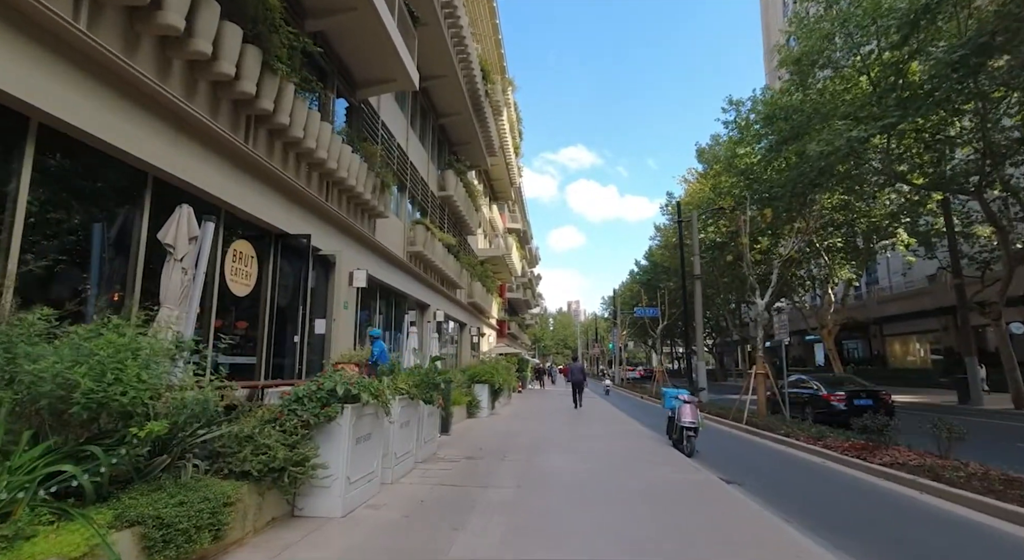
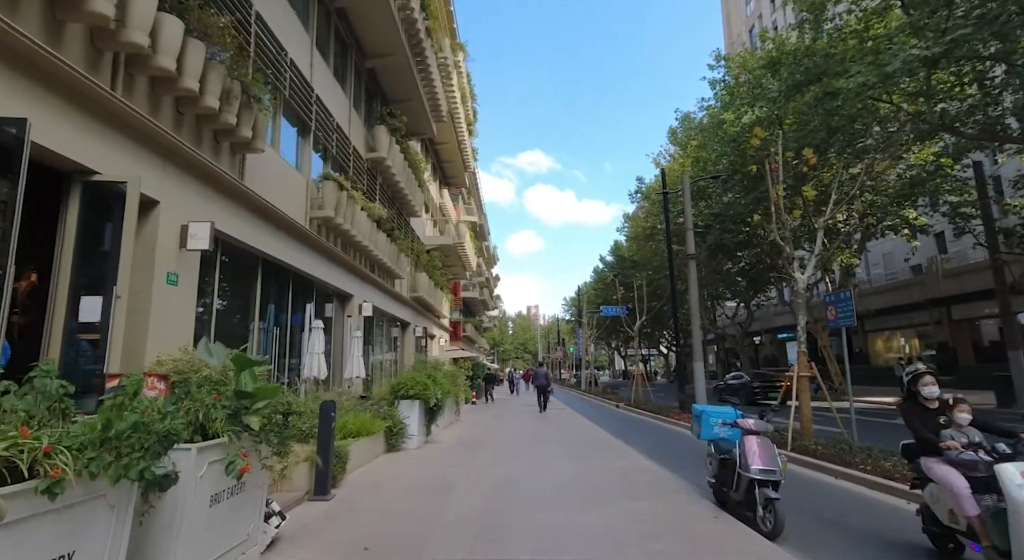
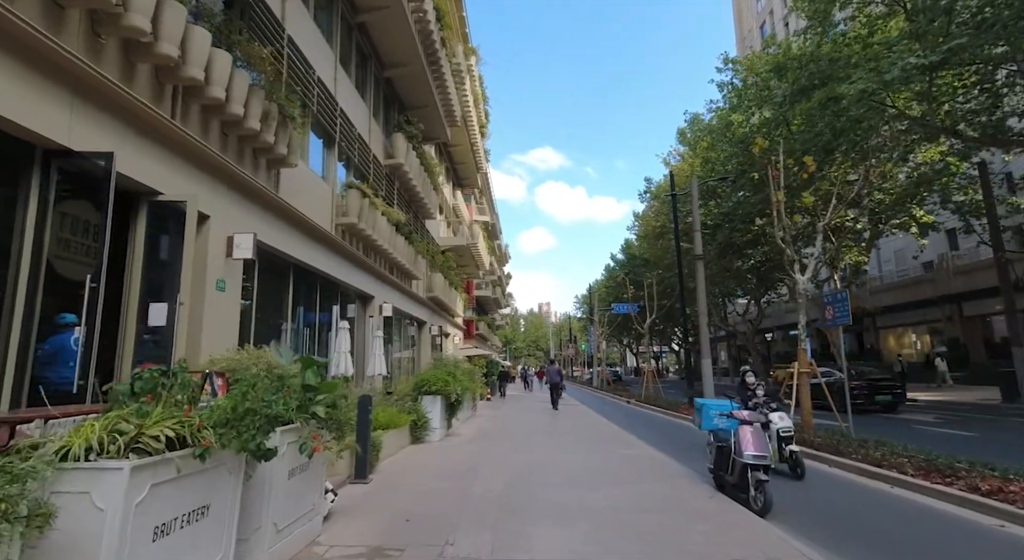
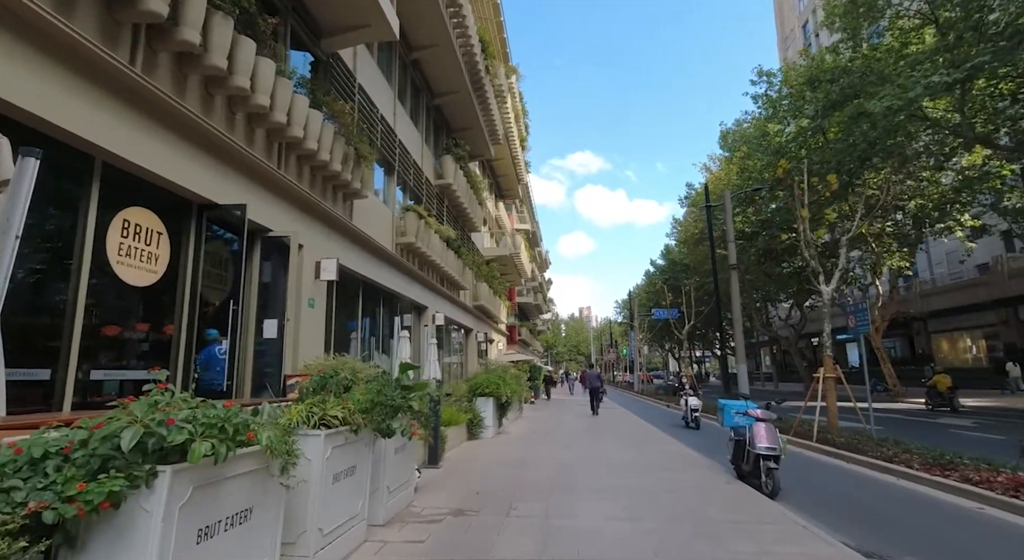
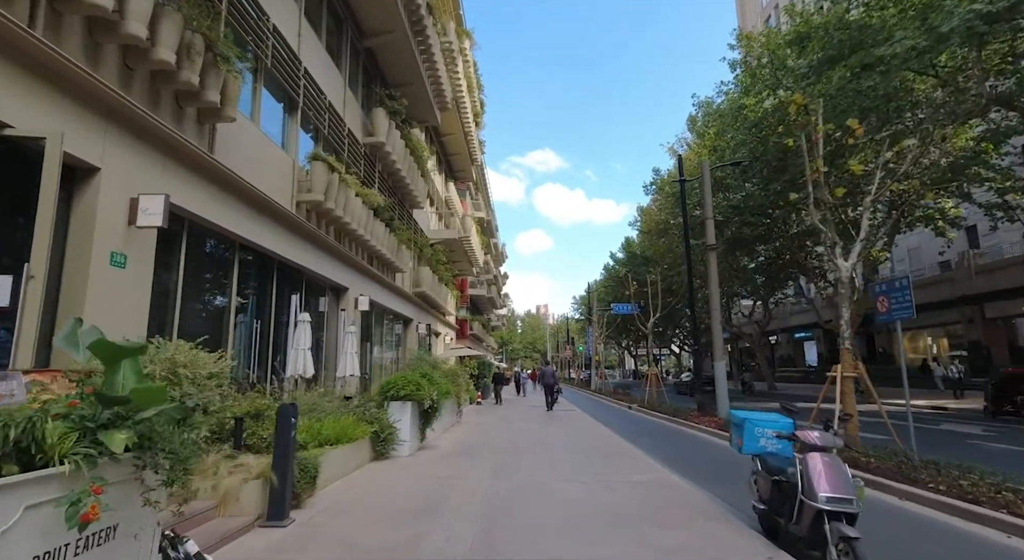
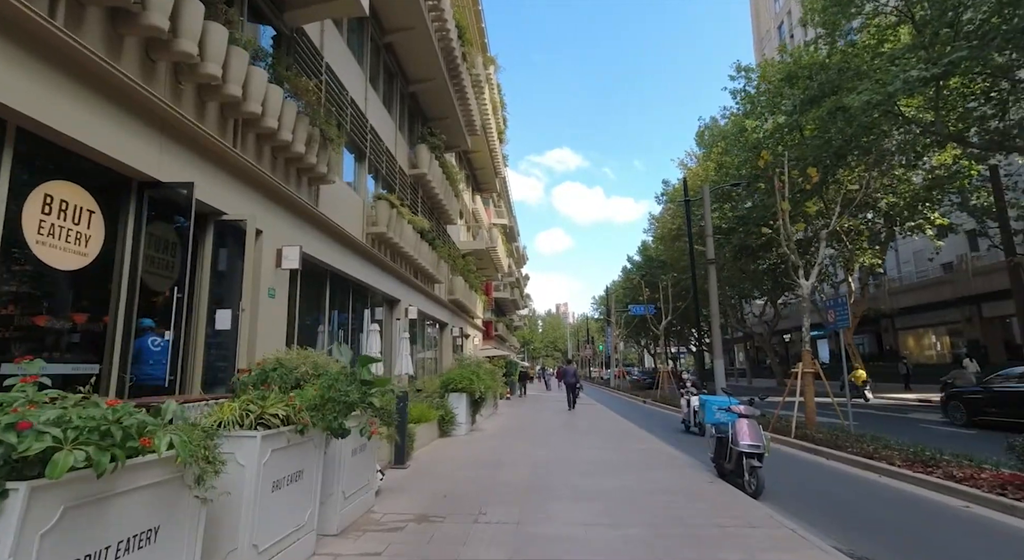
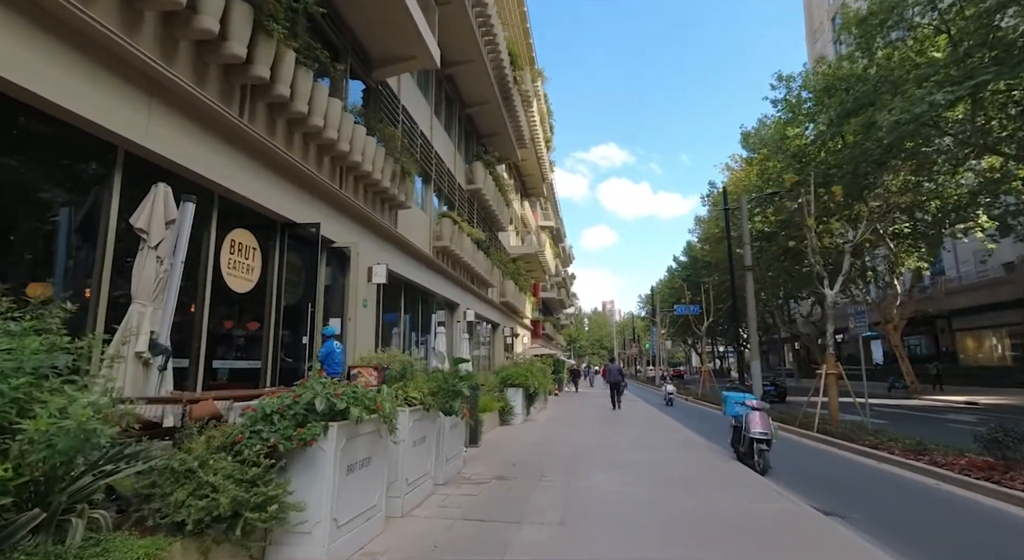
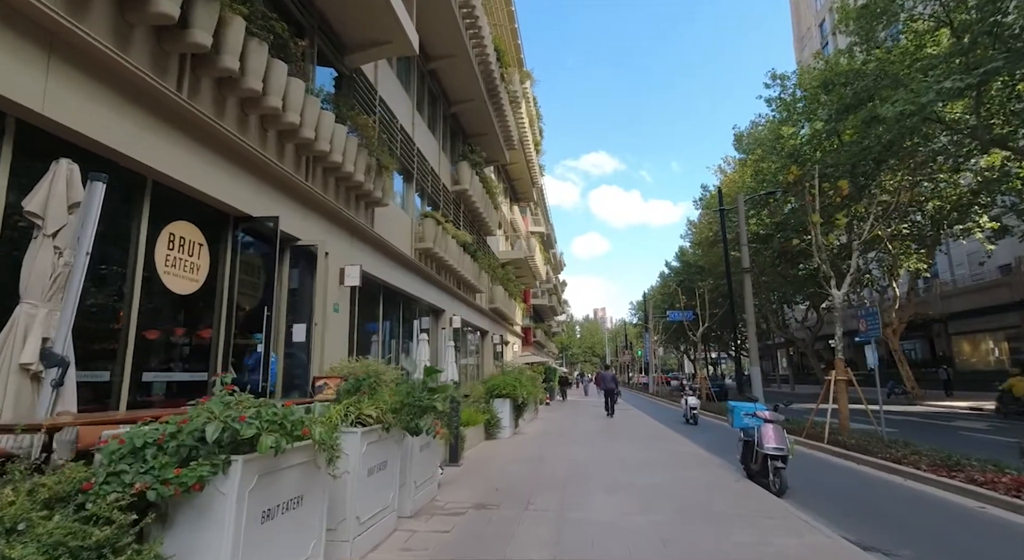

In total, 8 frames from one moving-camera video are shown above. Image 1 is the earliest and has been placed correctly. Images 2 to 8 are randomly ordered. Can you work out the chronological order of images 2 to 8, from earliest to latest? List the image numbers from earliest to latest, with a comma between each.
7, 8, 4, 6, 3, 2, 5
